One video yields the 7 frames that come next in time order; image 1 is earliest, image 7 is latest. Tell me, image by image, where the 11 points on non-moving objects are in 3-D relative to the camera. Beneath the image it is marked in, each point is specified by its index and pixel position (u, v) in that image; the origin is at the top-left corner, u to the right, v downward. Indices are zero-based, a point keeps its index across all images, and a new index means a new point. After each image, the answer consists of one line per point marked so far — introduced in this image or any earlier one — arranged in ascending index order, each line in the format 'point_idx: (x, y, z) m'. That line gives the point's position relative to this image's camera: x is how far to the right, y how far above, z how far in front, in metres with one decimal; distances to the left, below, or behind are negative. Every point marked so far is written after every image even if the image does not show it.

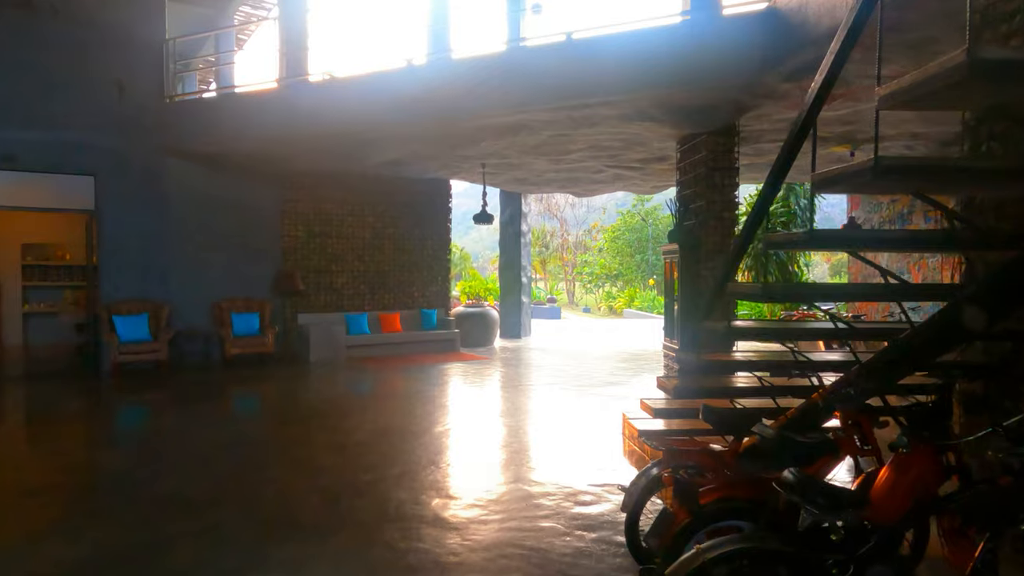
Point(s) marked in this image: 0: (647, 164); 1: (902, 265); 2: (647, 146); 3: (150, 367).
0: (+1.8, +1.6, +8.7) m
1: (+5.7, +0.3, +9.6) m
2: (+1.6, +1.7, +7.7) m
3: (-4.6, -1.0, +8.4) m
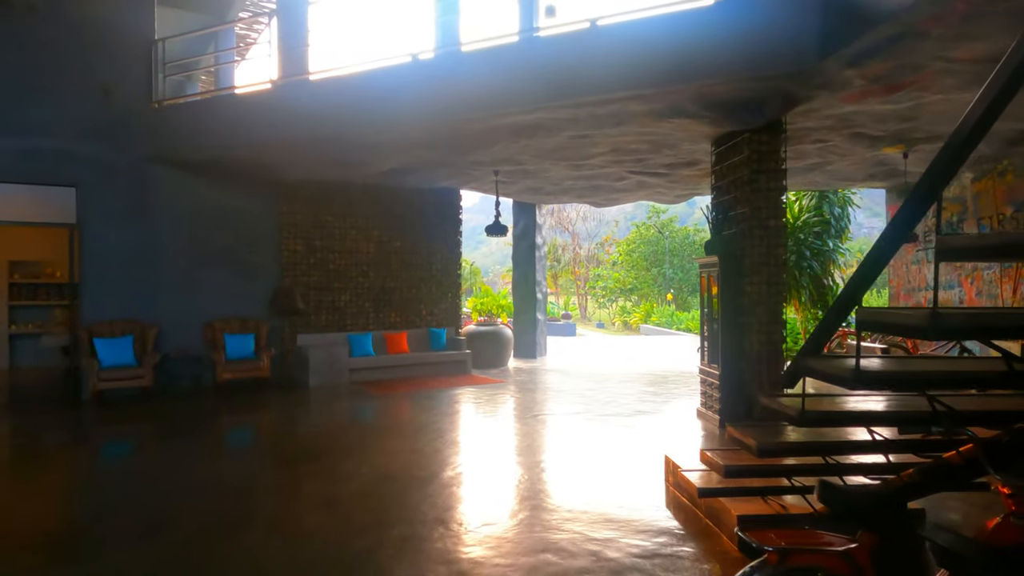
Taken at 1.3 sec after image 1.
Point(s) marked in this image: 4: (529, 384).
0: (+1.9, +1.4, +8.0) m
1: (+5.9, +0.1, +8.8) m
2: (+1.7, +1.5, +7.0) m
3: (-4.4, -1.2, +7.7) m
4: (+0.2, -1.3, +8.7) m
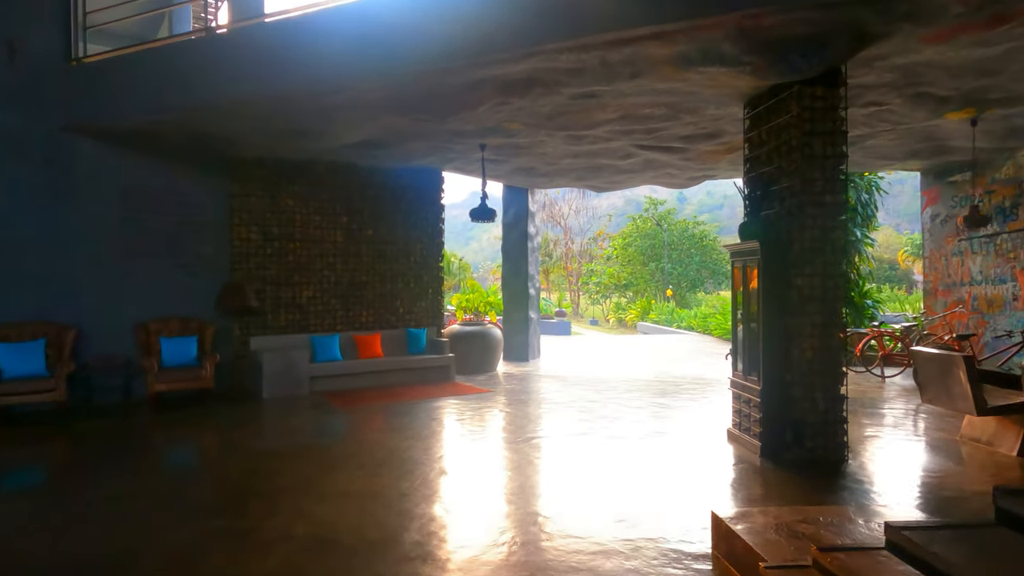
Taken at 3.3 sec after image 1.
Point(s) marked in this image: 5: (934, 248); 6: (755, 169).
0: (+1.8, +1.5, +6.9) m
1: (+5.7, +0.2, +7.7) m
2: (+1.6, +1.5, +5.8) m
3: (-4.5, -1.2, +6.5) m
4: (+0.1, -1.2, +7.5) m
5: (+5.7, +0.5, +8.9) m
6: (+1.9, +0.9, +5.1) m
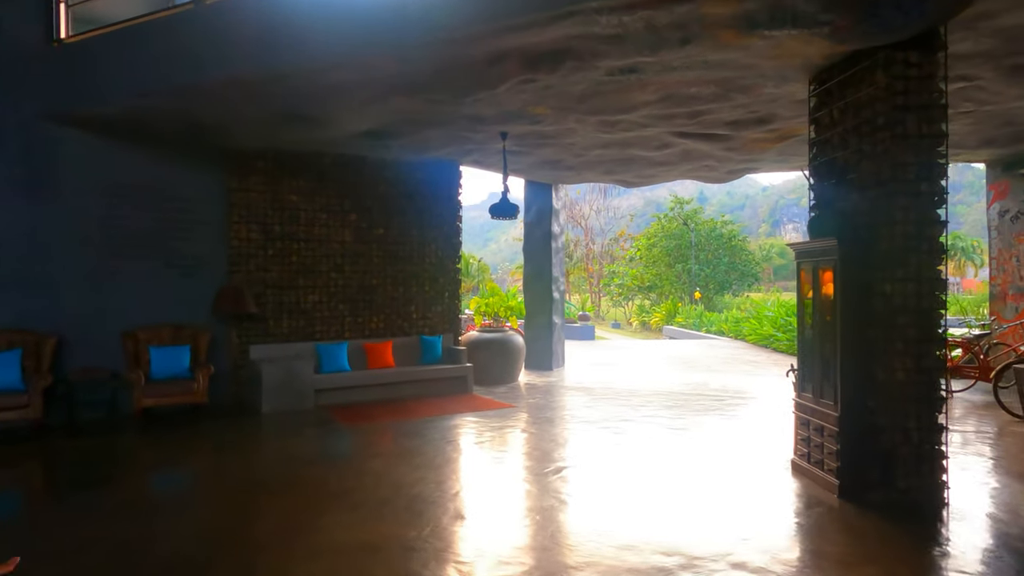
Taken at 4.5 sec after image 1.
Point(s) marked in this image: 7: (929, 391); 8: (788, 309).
0: (+2.1, +1.4, +6.1) m
1: (+6.0, +0.2, +6.8) m
2: (+1.8, +1.5, +5.1) m
3: (-4.3, -1.2, +5.9) m
4: (+0.3, -1.3, +6.8) m
5: (+6.0, +0.5, +8.1) m
6: (+2.0, +0.9, +4.3) m
7: (+2.3, -0.6, +3.7) m
8: (+5.5, -0.4, +13.2) m
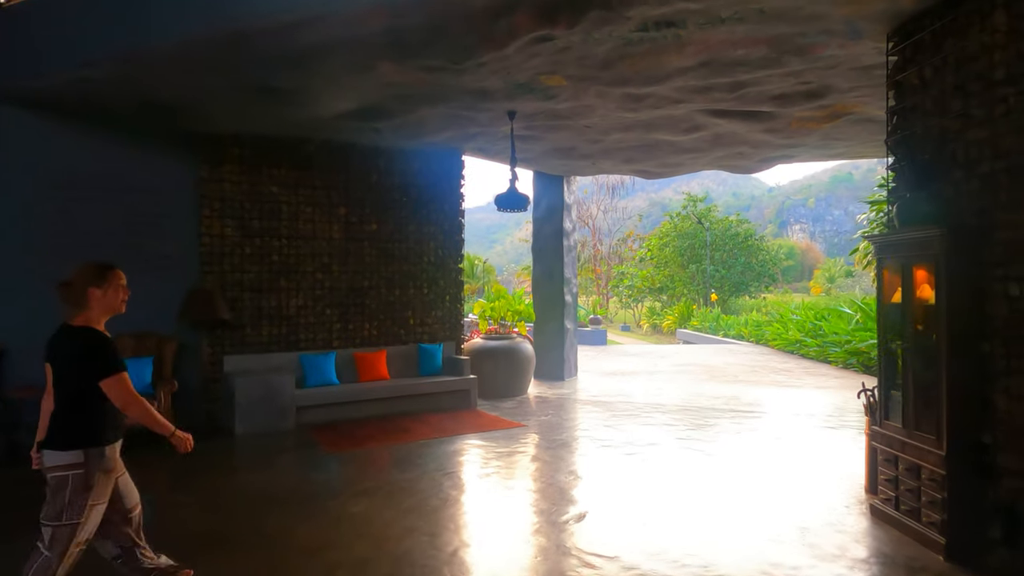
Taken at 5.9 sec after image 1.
0: (+2.1, +1.4, +5.2) m
1: (+6.1, +0.2, +6.0) m
2: (+1.9, +1.5, +4.2) m
3: (-4.2, -1.3, +5.1) m
4: (+0.4, -1.3, +6.0) m
5: (+6.1, +0.5, +7.2) m
6: (+2.1, +0.9, +3.4) m
7: (+2.4, -0.6, +2.8) m
8: (+5.6, -0.5, +12.3) m
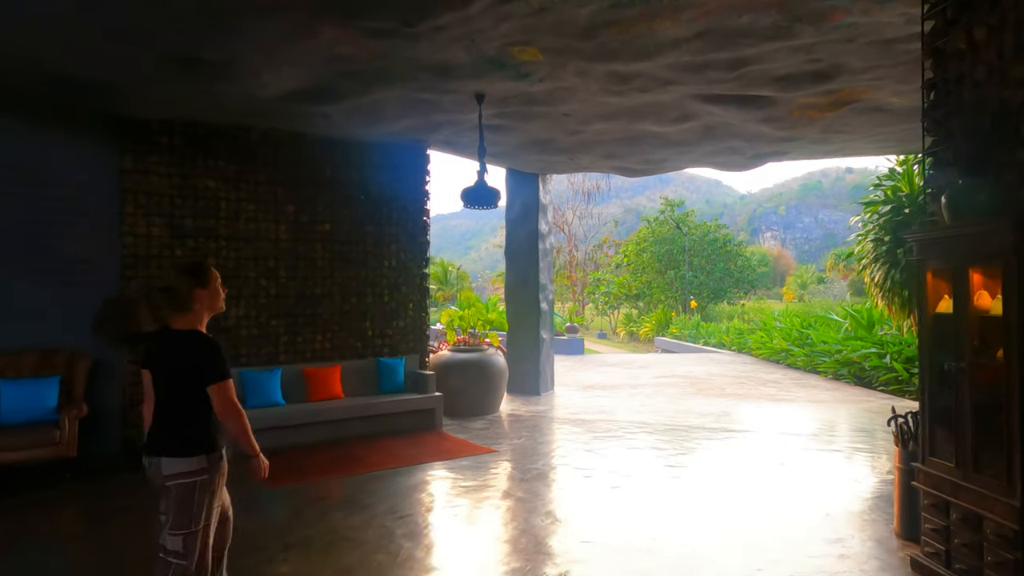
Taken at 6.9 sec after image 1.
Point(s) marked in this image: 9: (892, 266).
0: (+1.9, +1.4, +4.7) m
1: (+5.8, +0.1, +5.5) m
2: (+1.7, +1.4, +3.6) m
3: (-4.4, -1.3, +4.2) m
4: (+0.2, -1.3, +5.3) m
5: (+5.8, +0.4, +6.7) m
6: (+2.0, +0.8, +2.9) m
7: (+2.3, -0.6, +2.2) m
8: (+5.1, -0.6, +11.8) m
9: (+4.2, +0.2, +7.4) m
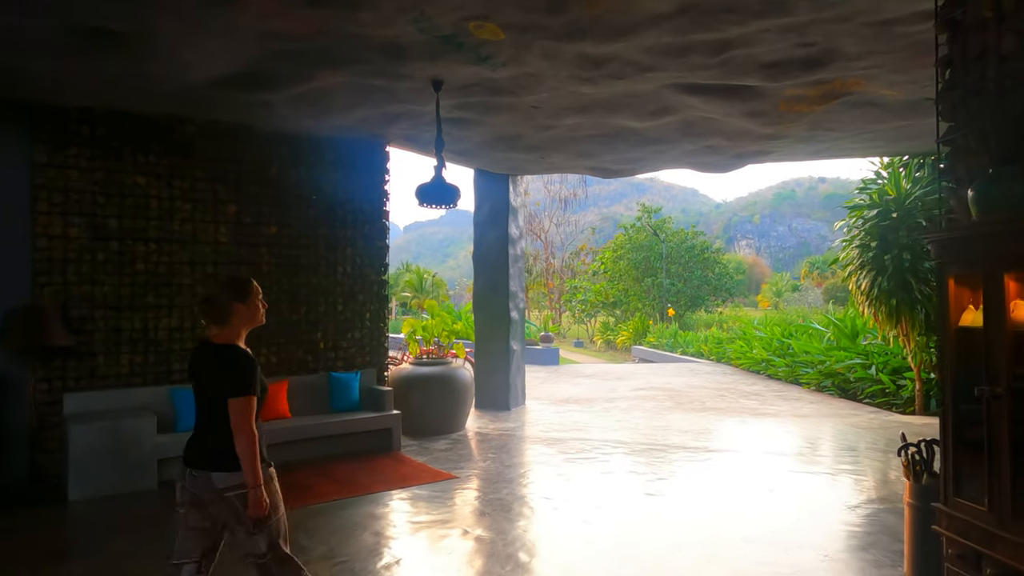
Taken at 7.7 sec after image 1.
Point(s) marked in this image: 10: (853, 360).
0: (+1.7, +1.3, +4.2) m
1: (+5.5, 0.0, +5.2) m
2: (+1.5, +1.4, +3.2) m
3: (-4.7, -1.3, +3.6) m
4: (-0.1, -1.4, +4.8) m
5: (+5.5, +0.3, +6.5) m
6: (+1.8, +0.8, +2.4) m
7: (+2.1, -0.6, +1.8) m
8: (+4.7, -0.7, +11.5) m
9: (+3.9, +0.2, +7.0) m
10: (+4.4, -0.9, +8.5) m
